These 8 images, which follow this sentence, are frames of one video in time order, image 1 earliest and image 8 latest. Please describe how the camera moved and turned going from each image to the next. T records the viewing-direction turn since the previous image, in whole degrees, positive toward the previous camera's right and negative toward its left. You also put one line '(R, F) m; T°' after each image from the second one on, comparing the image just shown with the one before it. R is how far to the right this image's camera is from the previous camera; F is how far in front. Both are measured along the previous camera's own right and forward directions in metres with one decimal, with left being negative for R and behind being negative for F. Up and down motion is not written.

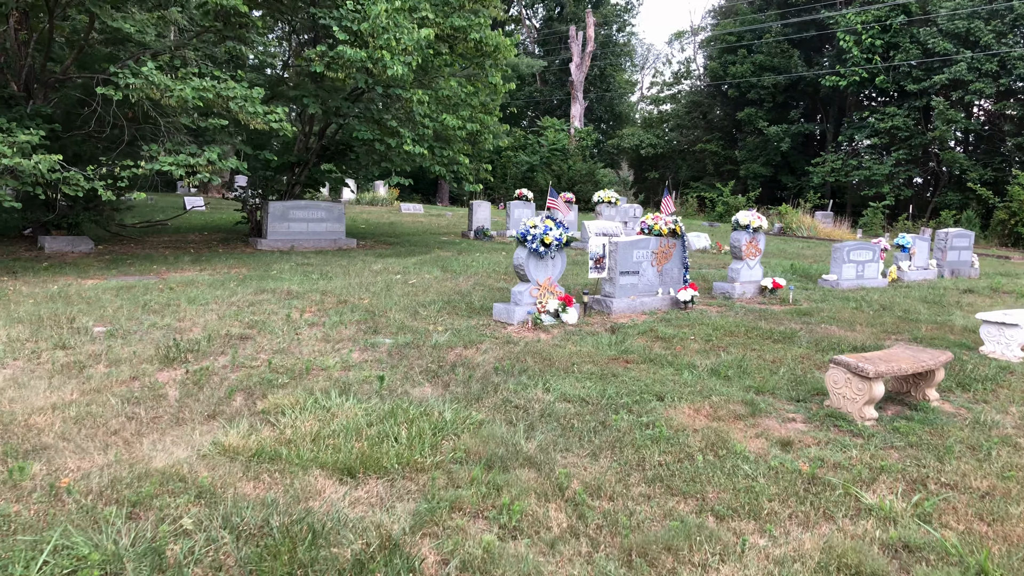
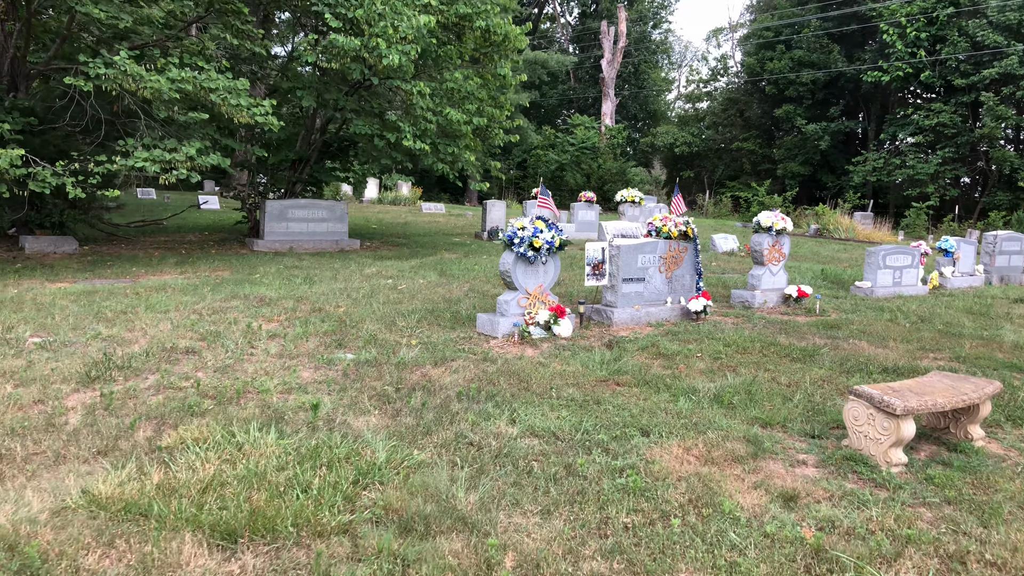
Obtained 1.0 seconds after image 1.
(+0.4, +0.8) m; -2°
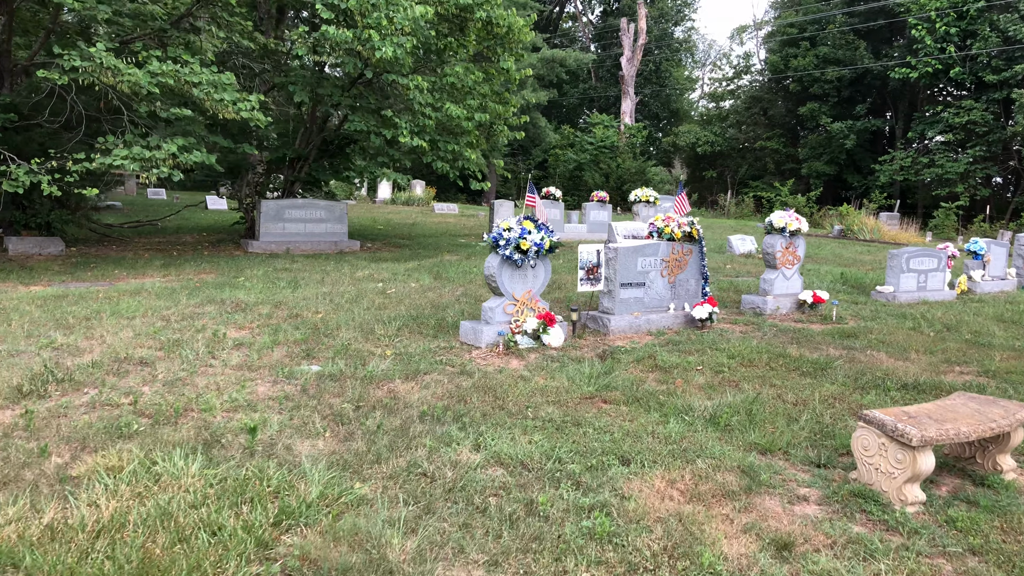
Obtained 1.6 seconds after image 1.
(+0.3, +0.5) m; -2°
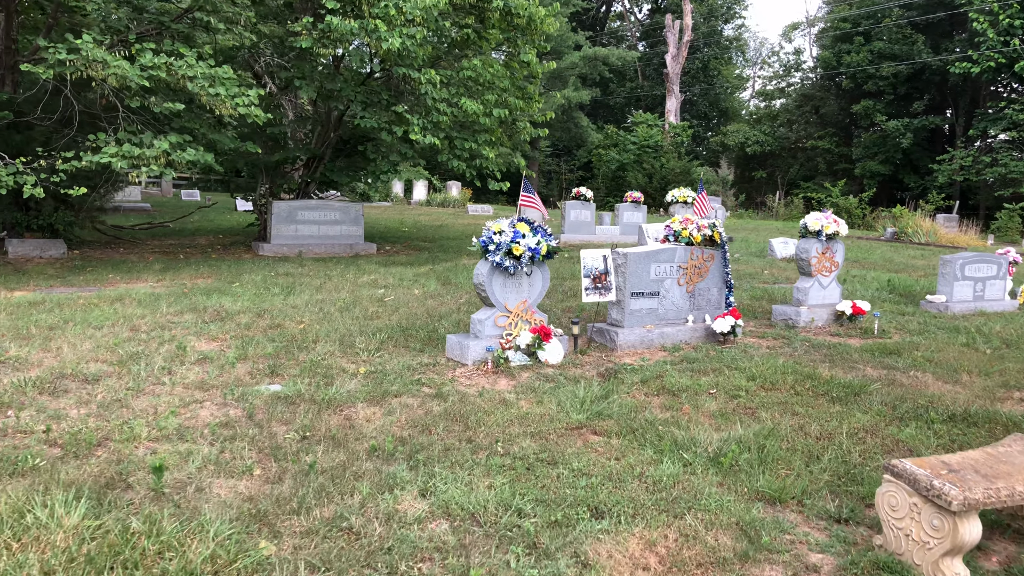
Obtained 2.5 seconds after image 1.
(+0.4, +0.7) m; -3°
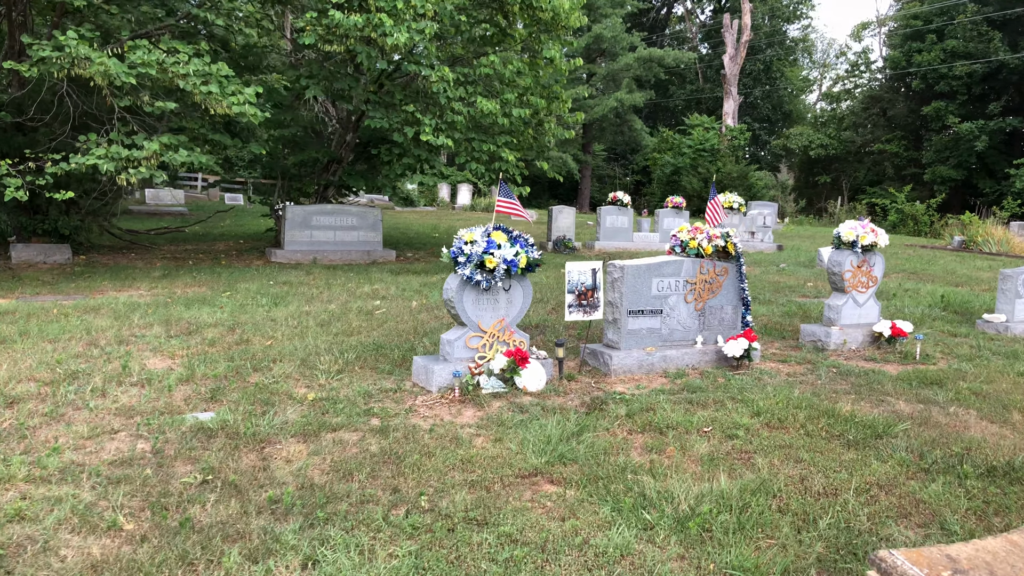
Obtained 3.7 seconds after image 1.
(+0.5, +0.7) m; -4°
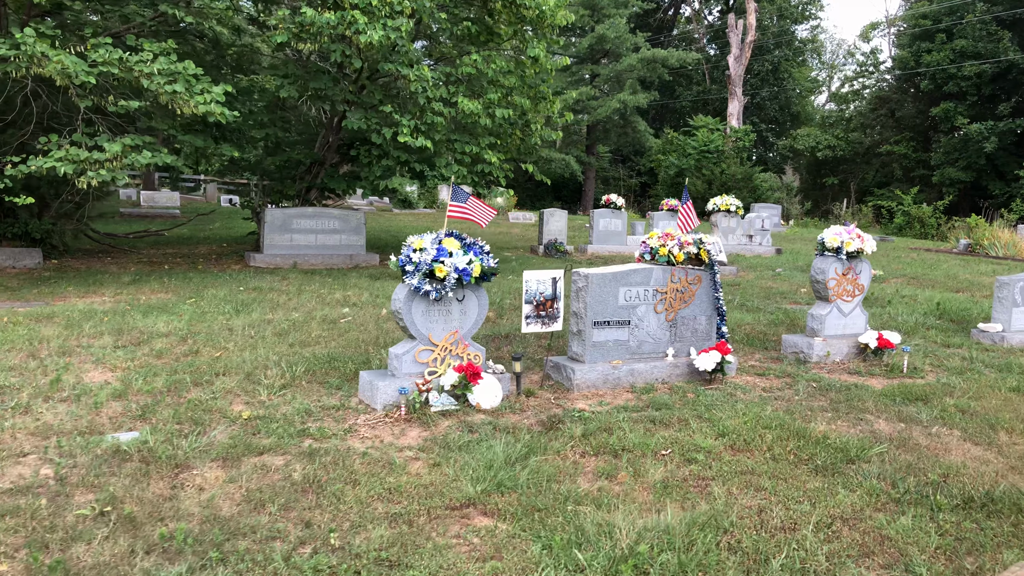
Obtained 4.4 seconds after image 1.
(+0.3, +0.3) m; -1°
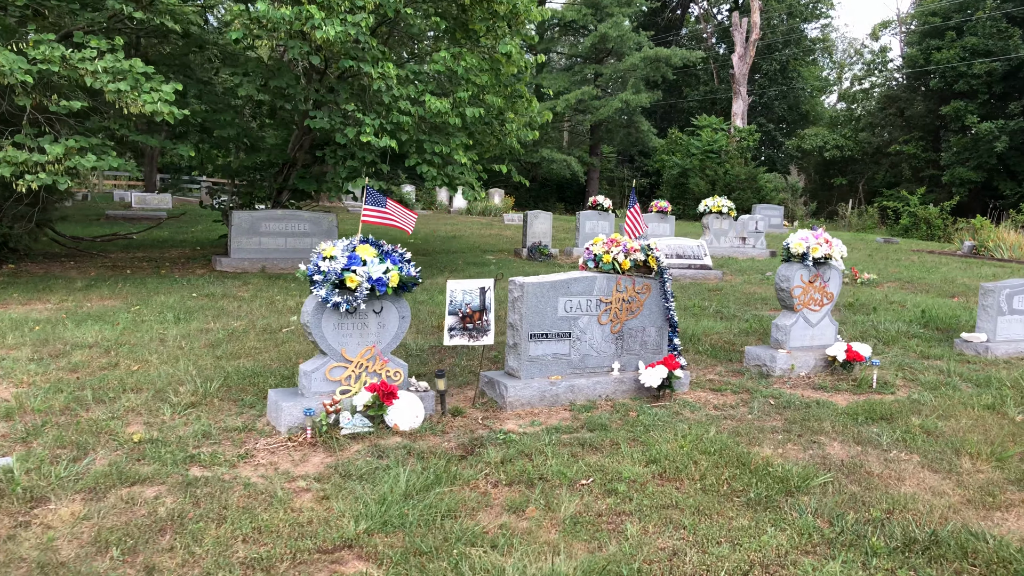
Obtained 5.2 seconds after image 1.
(+0.5, +0.4) m; -1°
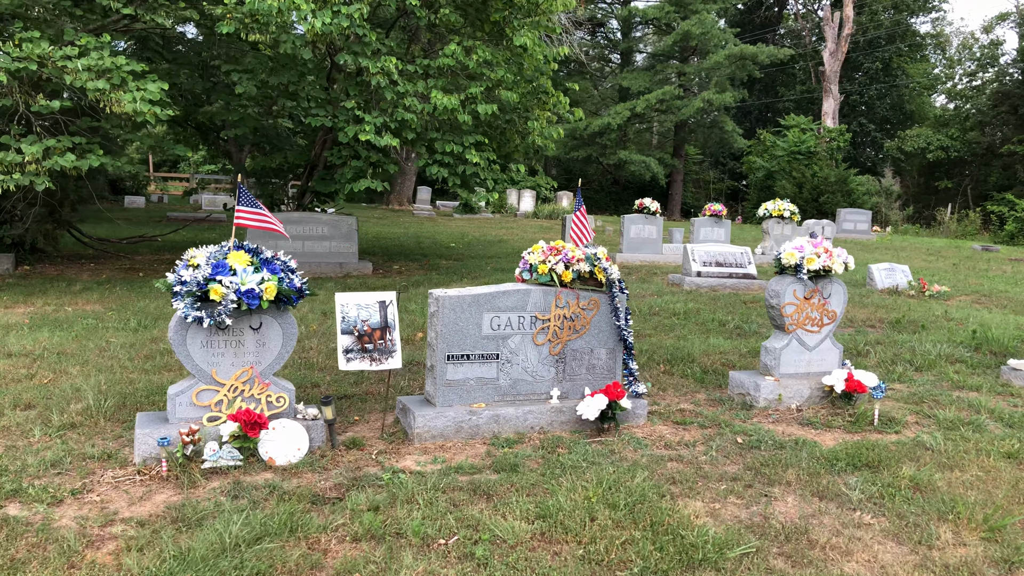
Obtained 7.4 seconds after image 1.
(+0.9, +0.7) m; -7°
